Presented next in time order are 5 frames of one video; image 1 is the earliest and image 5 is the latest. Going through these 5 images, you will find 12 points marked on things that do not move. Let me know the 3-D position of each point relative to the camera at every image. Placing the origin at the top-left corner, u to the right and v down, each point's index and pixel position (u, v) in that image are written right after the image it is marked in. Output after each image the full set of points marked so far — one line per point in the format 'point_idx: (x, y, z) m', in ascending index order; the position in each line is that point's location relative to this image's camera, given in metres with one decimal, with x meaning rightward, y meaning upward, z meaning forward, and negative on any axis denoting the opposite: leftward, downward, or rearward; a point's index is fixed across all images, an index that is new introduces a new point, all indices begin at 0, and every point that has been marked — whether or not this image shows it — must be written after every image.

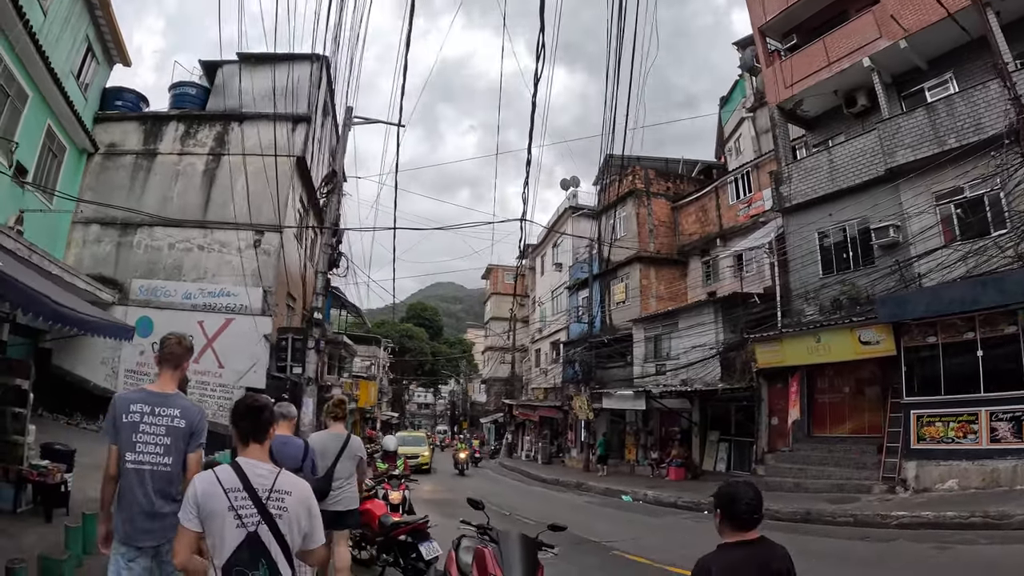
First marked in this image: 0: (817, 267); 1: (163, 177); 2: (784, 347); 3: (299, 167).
0: (+7.8, +0.5, +15.6) m
1: (-8.2, +2.6, +14.9) m
2: (+6.4, -1.3, +14.2) m
3: (-5.1, +3.0, +15.1) m
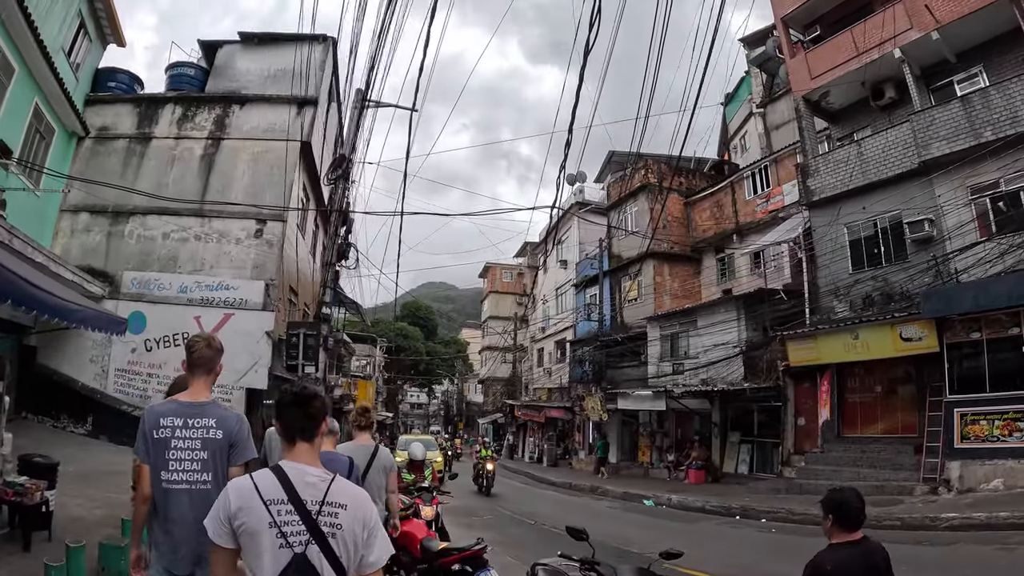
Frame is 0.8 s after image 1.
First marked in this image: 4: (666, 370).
0: (+8.2, +0.6, +15.0) m
1: (-7.8, +2.8, +14.0) m
2: (+6.8, -1.2, +13.6) m
3: (-4.7, +3.1, +14.3) m
4: (+4.8, -2.5, +19.2) m
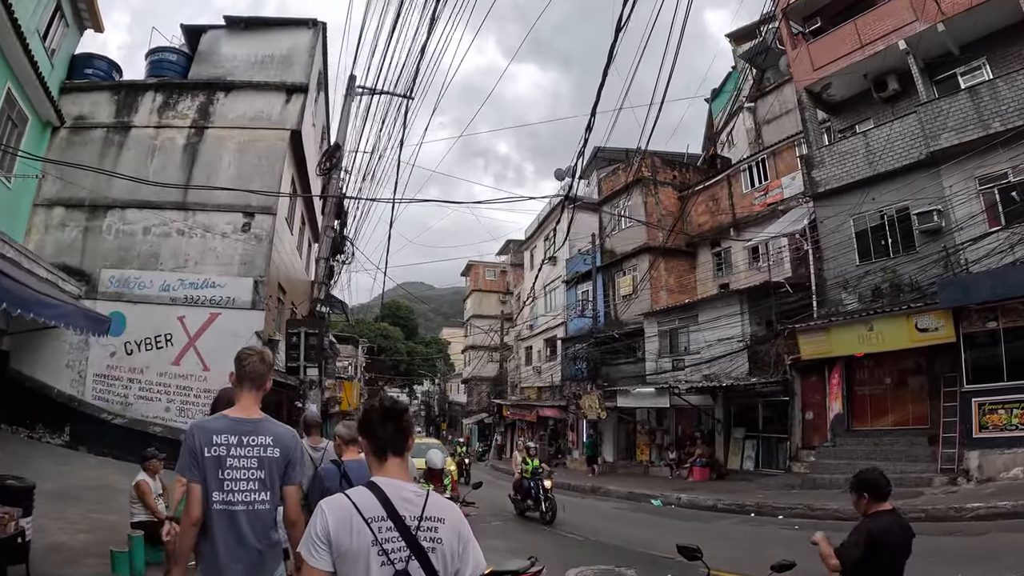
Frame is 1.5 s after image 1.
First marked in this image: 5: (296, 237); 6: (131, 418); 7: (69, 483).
0: (+8.2, +0.8, +14.8) m
1: (-7.8, +2.8, +13.2) m
2: (+6.9, -1.0, +13.4) m
3: (-4.7, +3.2, +13.7) m
4: (+4.7, -2.4, +18.8) m
5: (-5.4, +1.2, +15.6) m
6: (-6.8, -2.3, +11.3) m
7: (-6.0, -2.6, +8.6) m
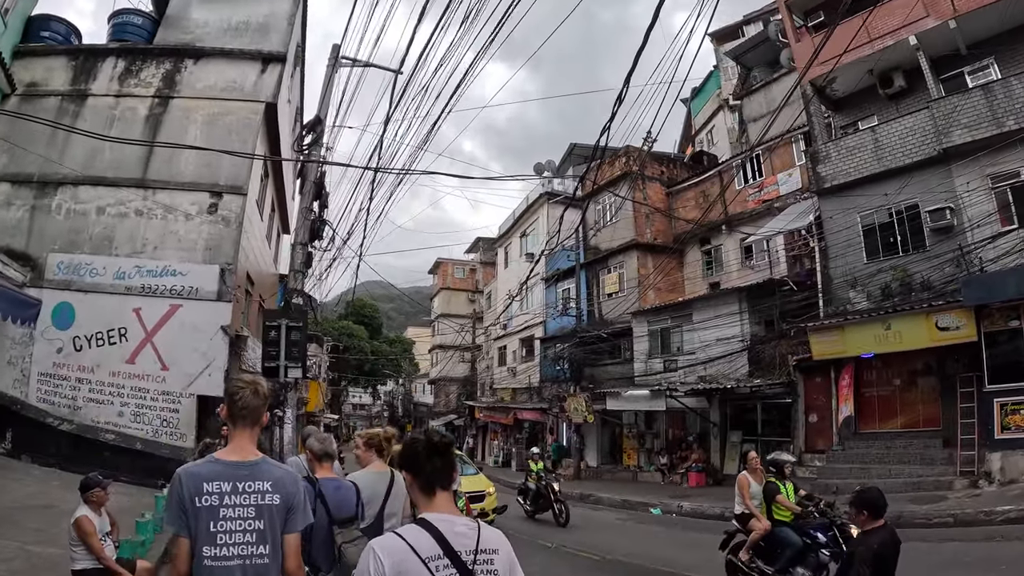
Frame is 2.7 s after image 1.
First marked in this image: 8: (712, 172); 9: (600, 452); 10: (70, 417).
0: (+8.0, +0.8, +14.3) m
1: (-7.8, +3.1, +11.8) m
2: (+6.8, -1.0, +12.8) m
3: (-4.8, +3.4, +12.4) m
4: (+4.2, -2.3, +18.1) m
5: (-5.6, +1.4, +14.2) m
6: (-6.8, -2.1, +9.9) m
7: (-5.9, -2.4, +7.2) m
8: (+6.3, +3.7, +19.8) m
9: (+2.8, -5.2, +20.0) m
10: (-7.0, -2.0, +9.9) m
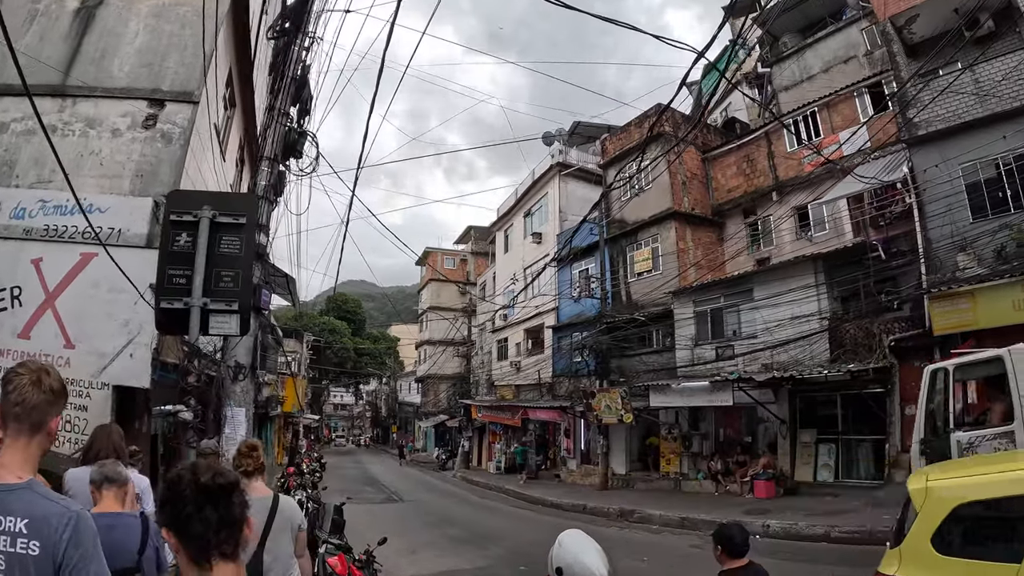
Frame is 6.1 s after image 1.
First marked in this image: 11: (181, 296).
0: (+8.6, +1.4, +11.6) m
1: (-7.1, +3.7, +8.6) m
2: (+7.4, -0.4, +10.1) m
3: (-4.1, +4.0, +9.3) m
4: (+4.7, -1.7, +15.3) m
5: (-5.0, +2.1, +11.1) m
6: (-6.1, -1.5, +6.7) m
7: (-5.1, -1.8, +4.1) m
8: (+6.7, +4.3, +17.1) m
9: (+3.2, -4.6, +17.2) m
10: (-6.3, -1.3, +6.8) m
11: (-2.4, -0.2, +5.2) m
